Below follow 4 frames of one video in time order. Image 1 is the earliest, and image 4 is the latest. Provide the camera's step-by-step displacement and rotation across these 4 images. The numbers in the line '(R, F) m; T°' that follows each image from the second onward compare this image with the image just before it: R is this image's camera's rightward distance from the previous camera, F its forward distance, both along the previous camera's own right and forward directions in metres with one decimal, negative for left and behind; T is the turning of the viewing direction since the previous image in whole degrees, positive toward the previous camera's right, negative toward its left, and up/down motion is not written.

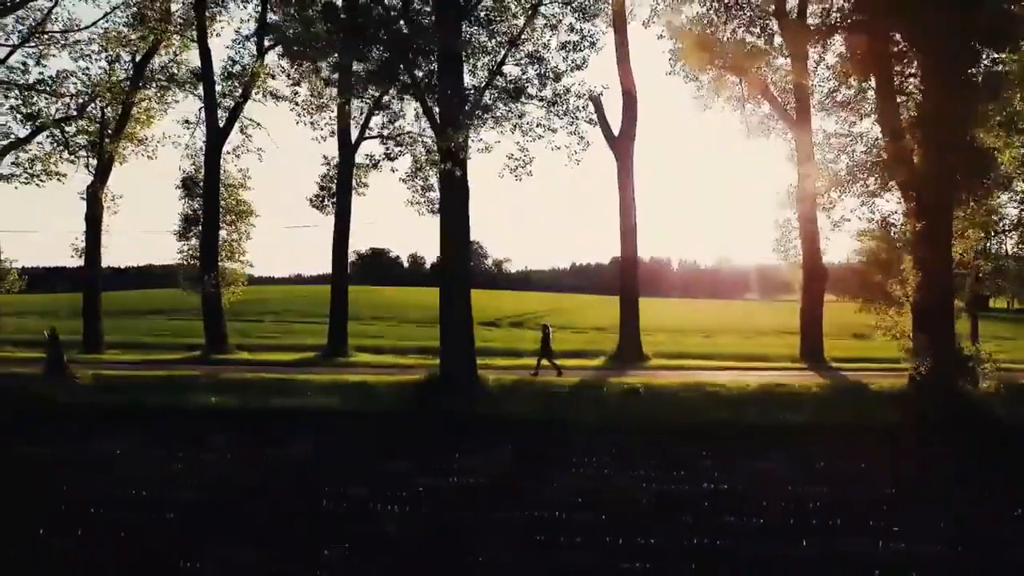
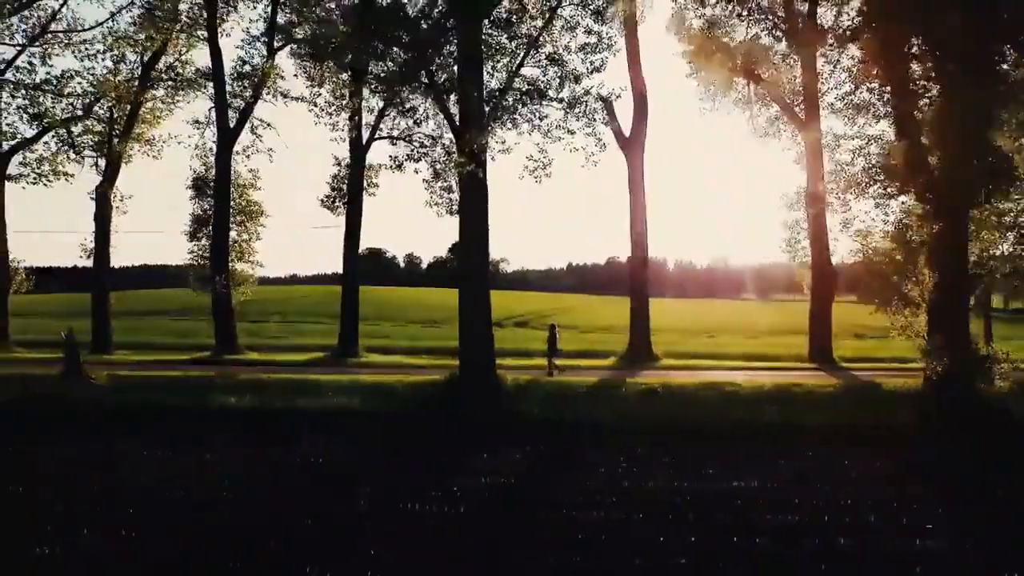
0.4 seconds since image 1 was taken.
(-0.1, 0.0) m; 0°
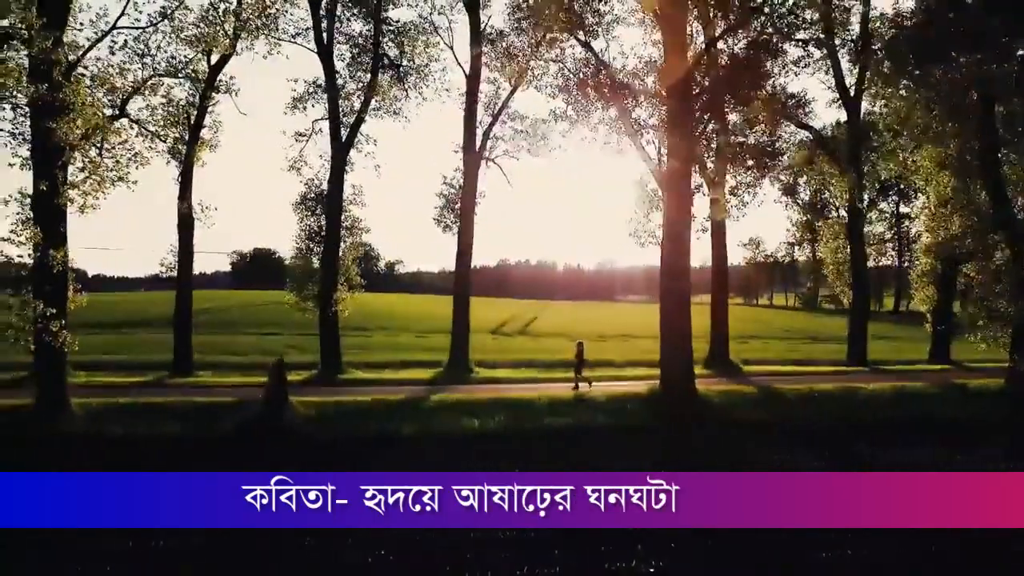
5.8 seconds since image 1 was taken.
(-1.8, -0.1) m; +9°
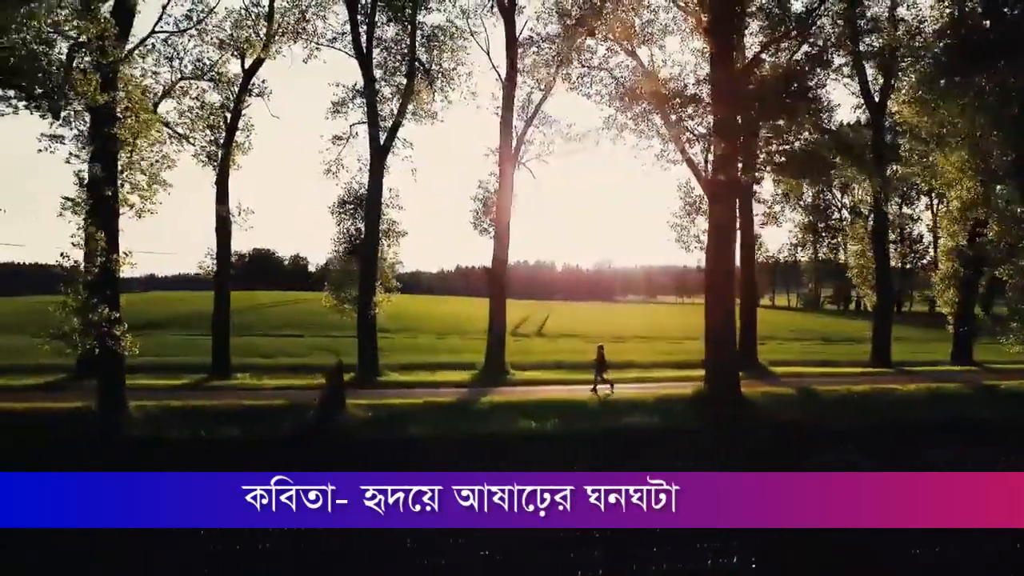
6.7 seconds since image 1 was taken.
(-0.3, -0.1) m; 0°
